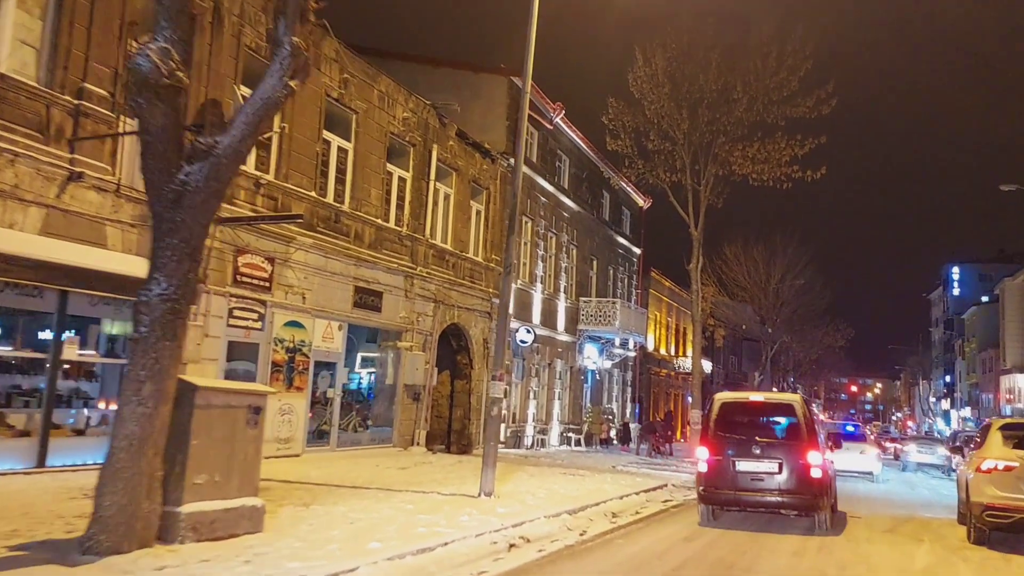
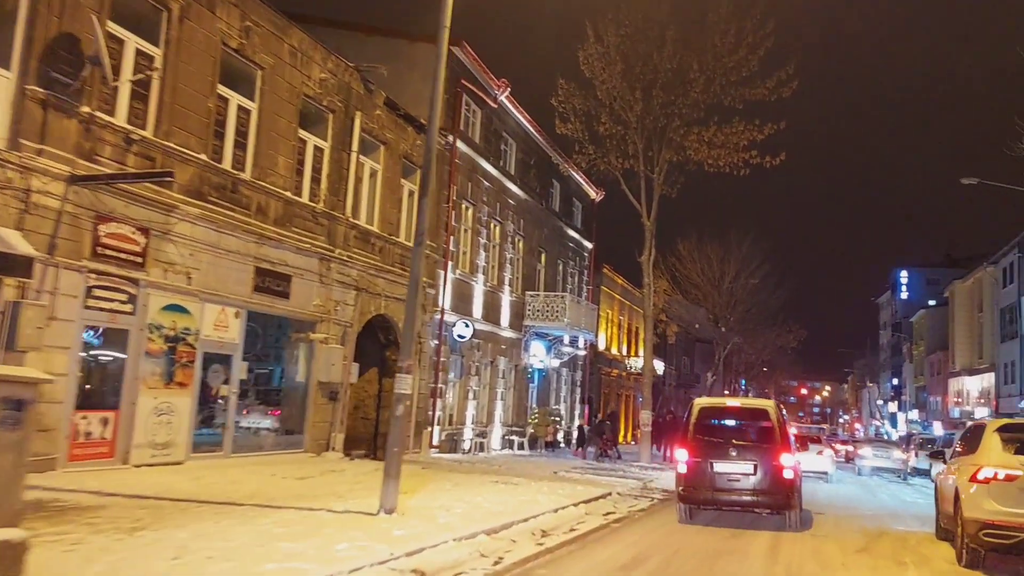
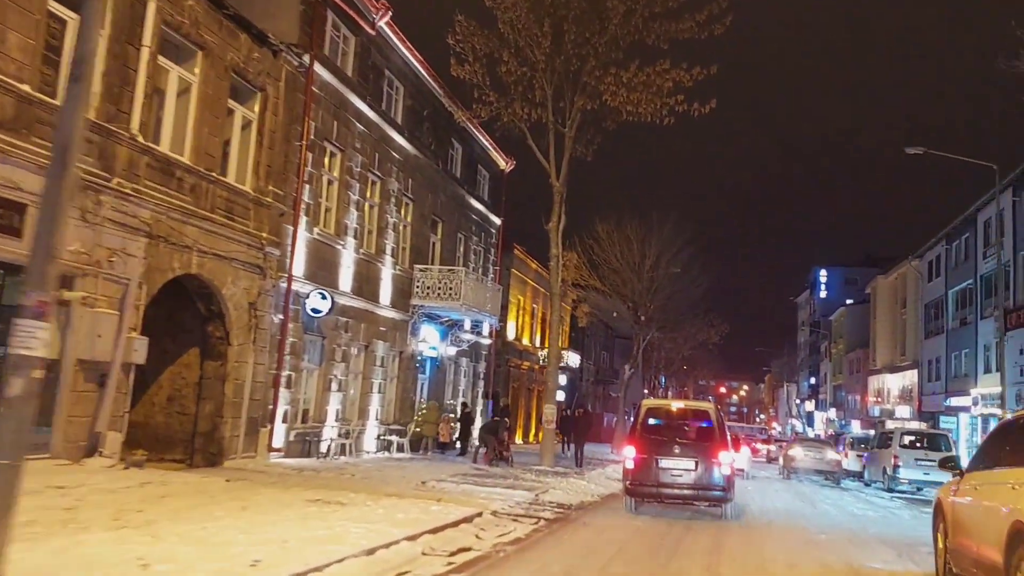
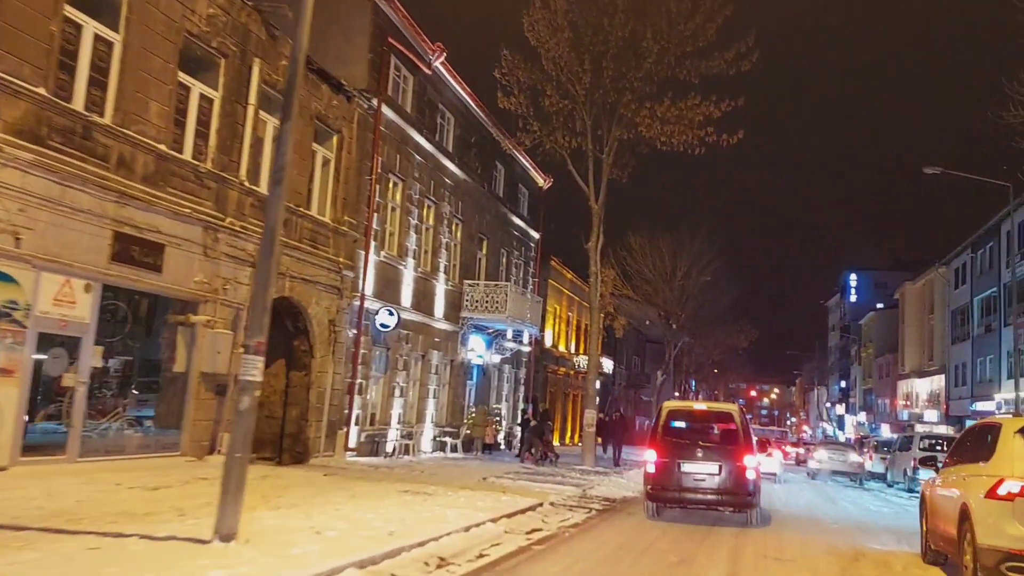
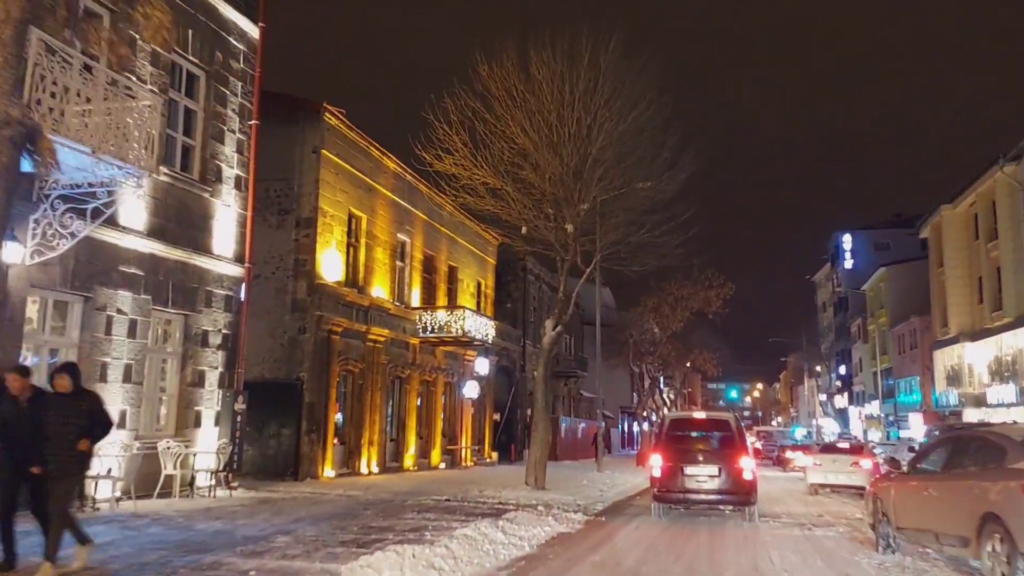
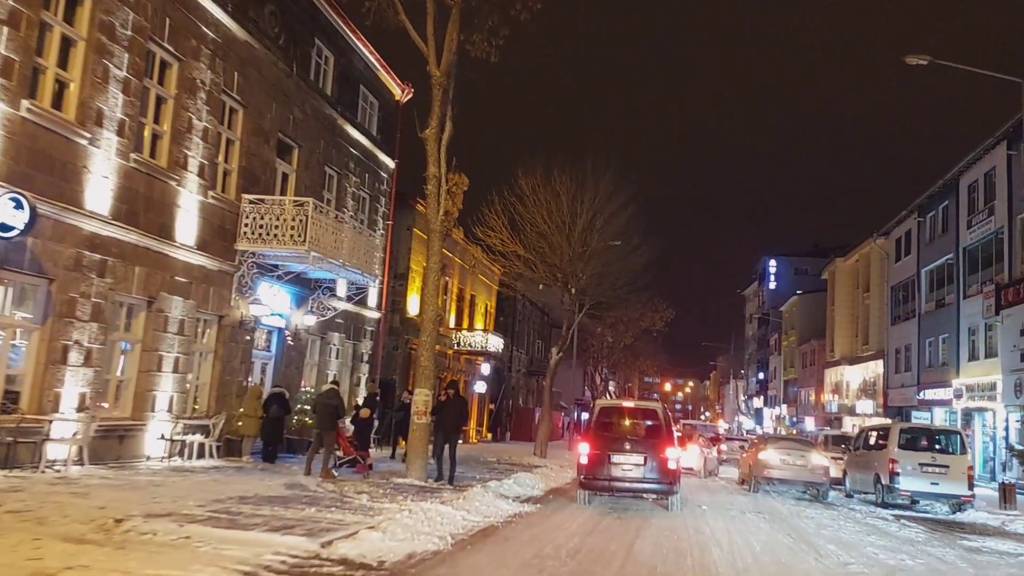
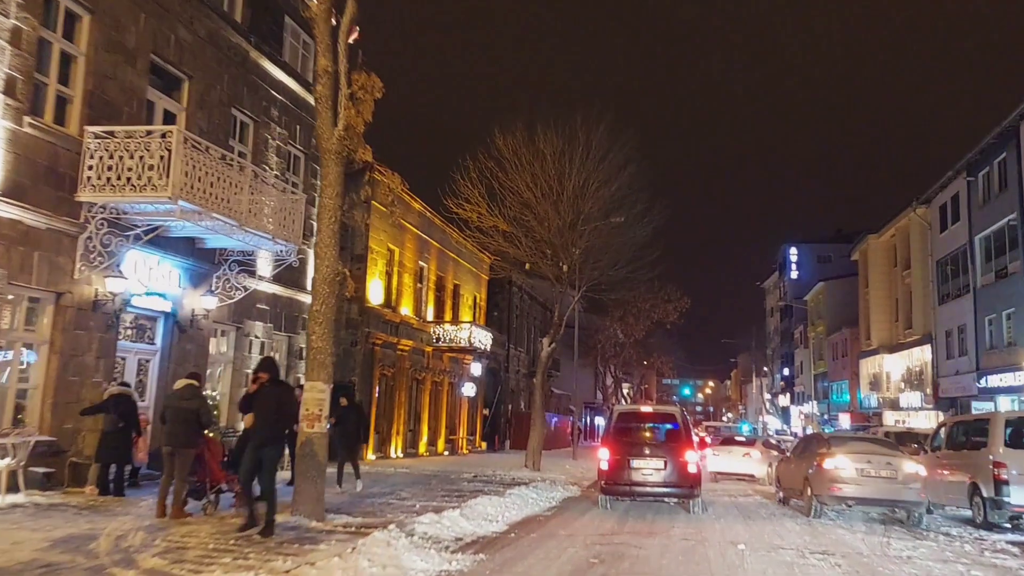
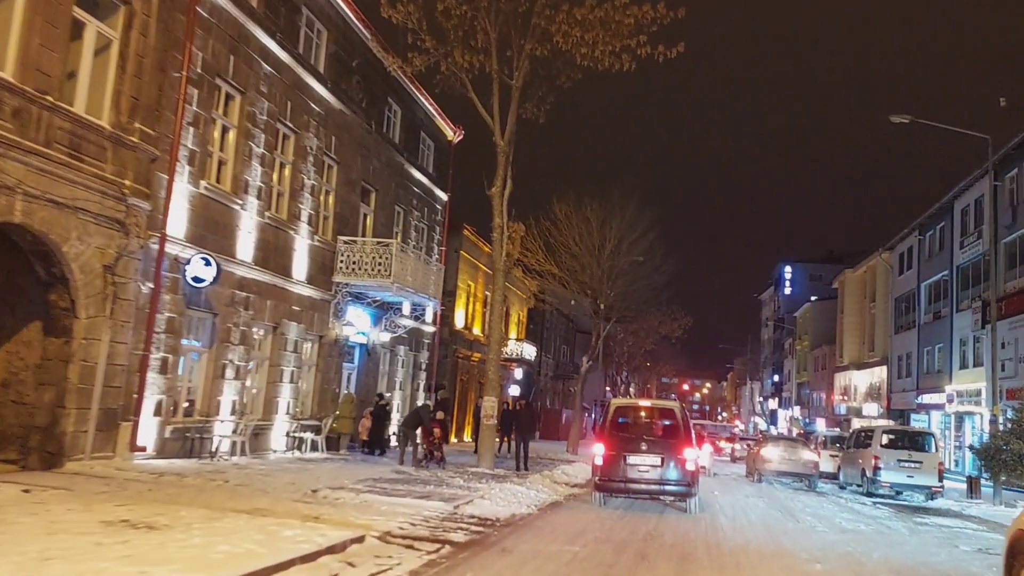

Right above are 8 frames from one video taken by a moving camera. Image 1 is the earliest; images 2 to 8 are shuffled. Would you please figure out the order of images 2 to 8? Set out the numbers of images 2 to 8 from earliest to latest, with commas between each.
2, 4, 3, 8, 6, 7, 5
